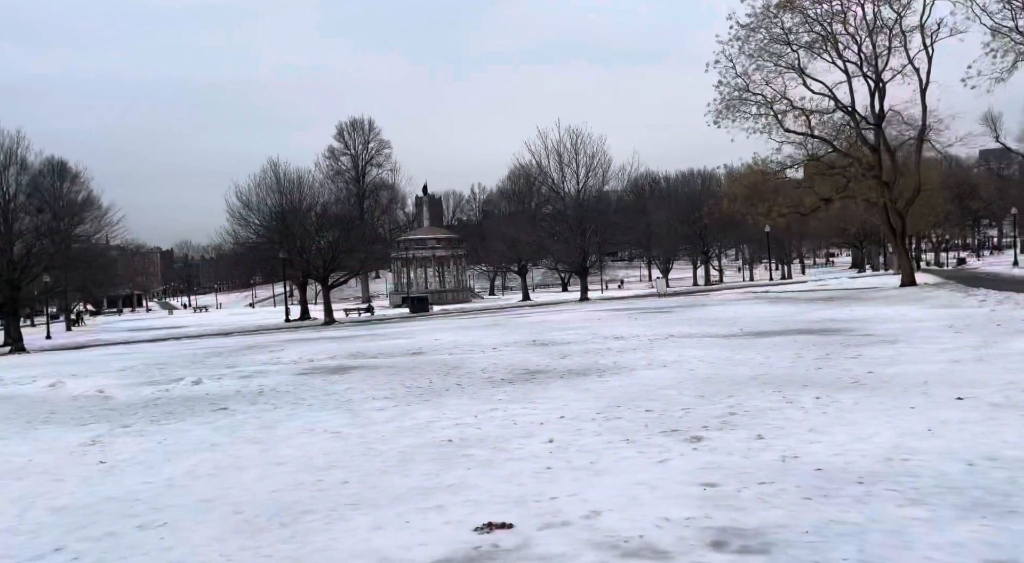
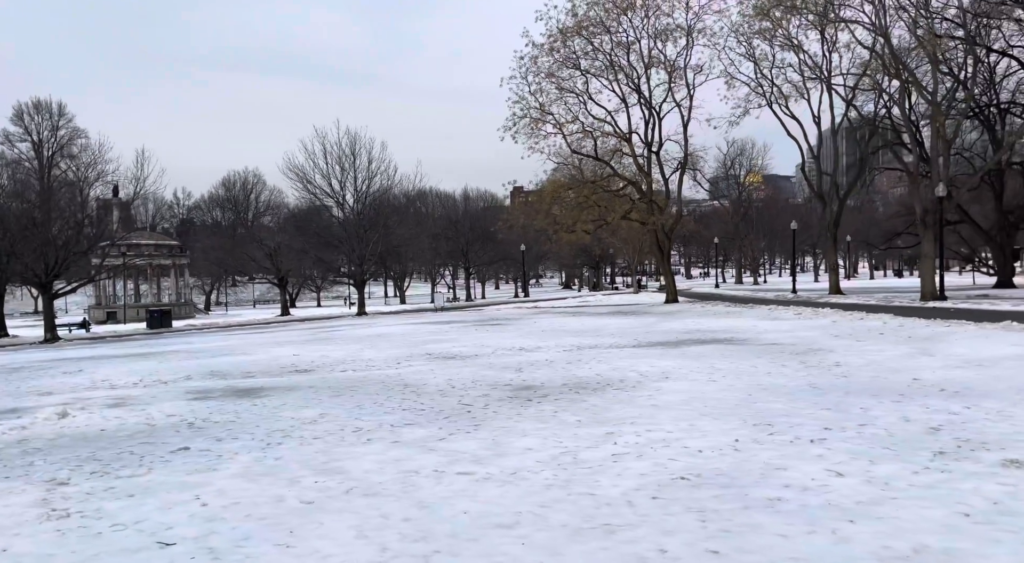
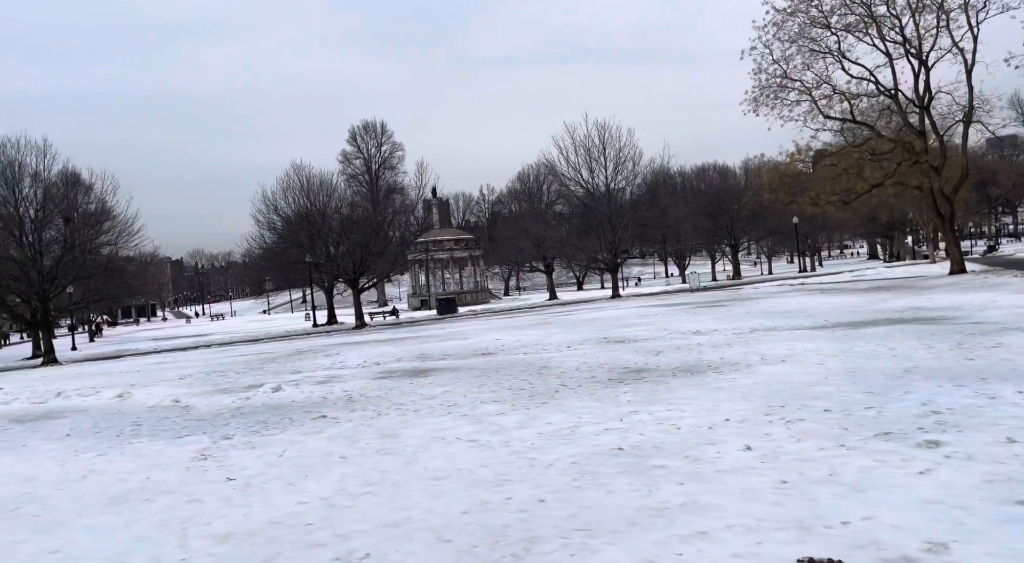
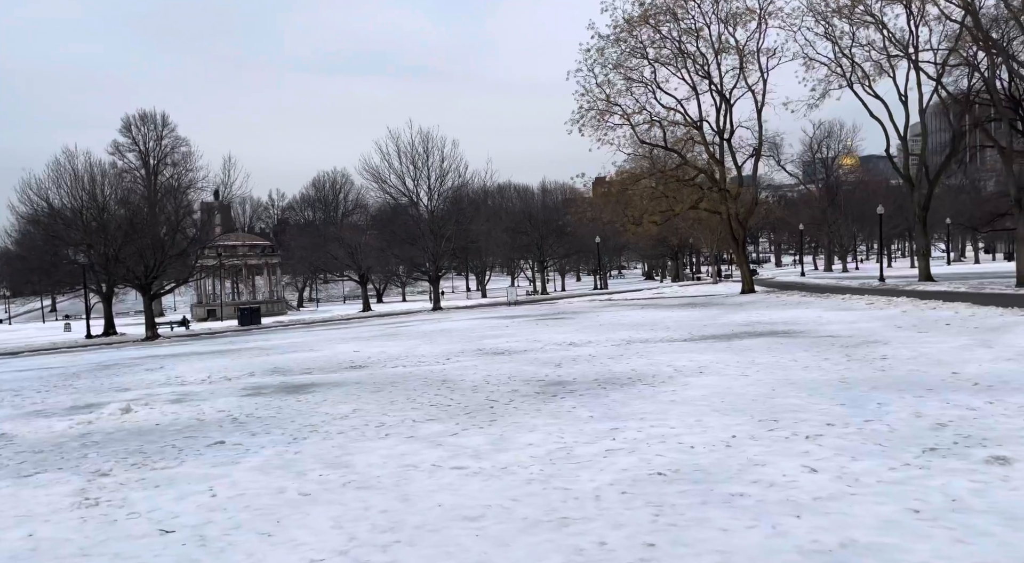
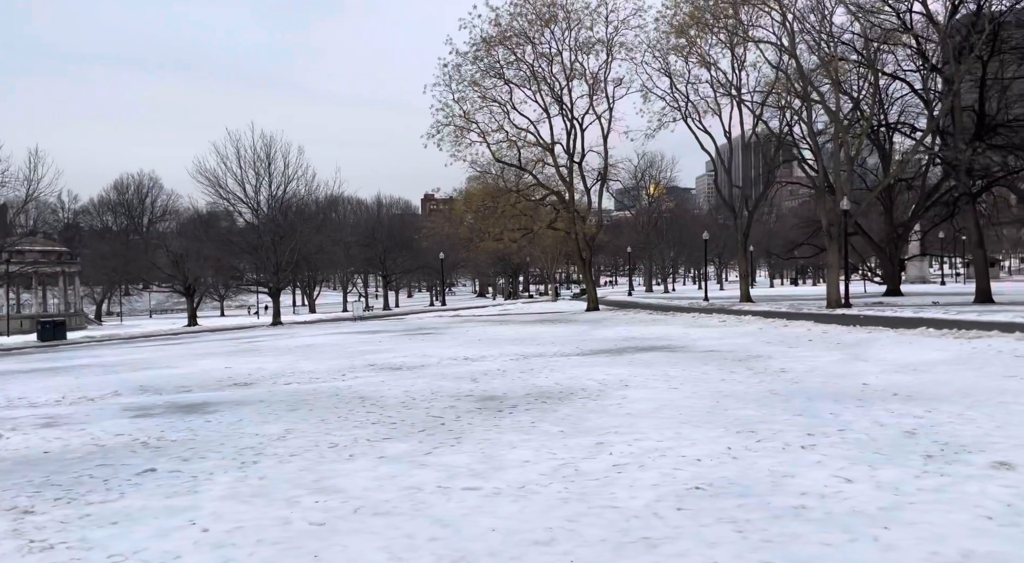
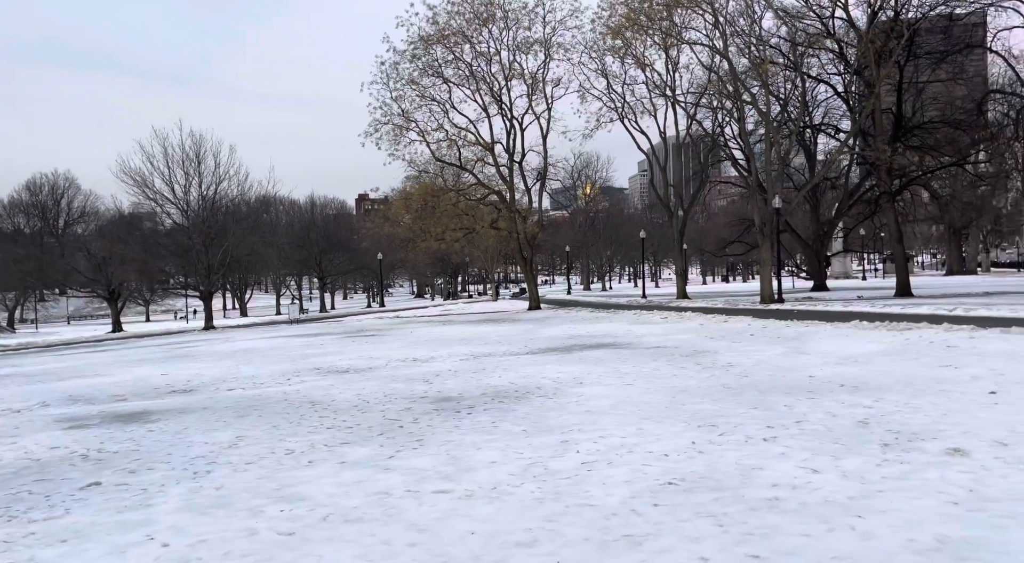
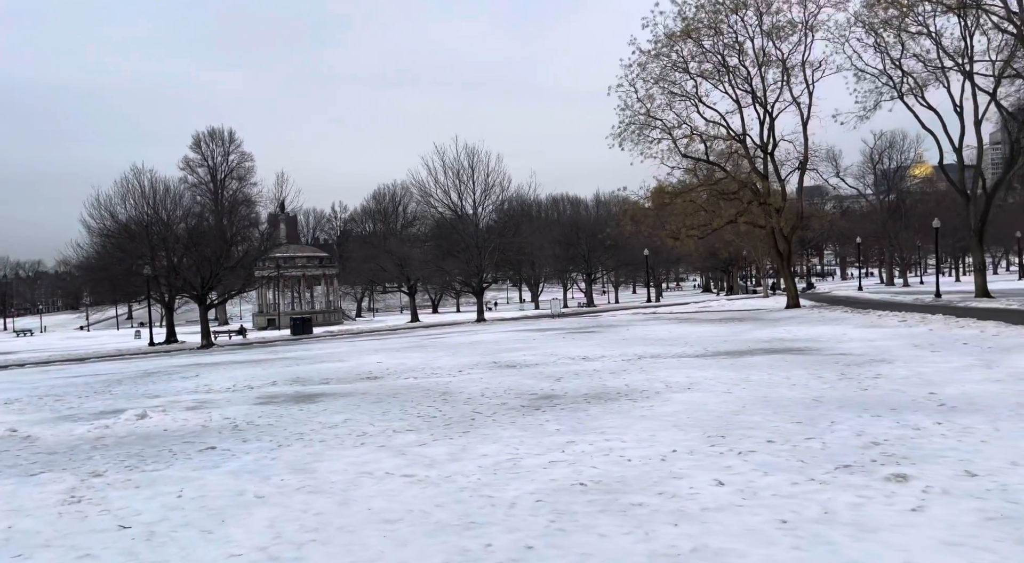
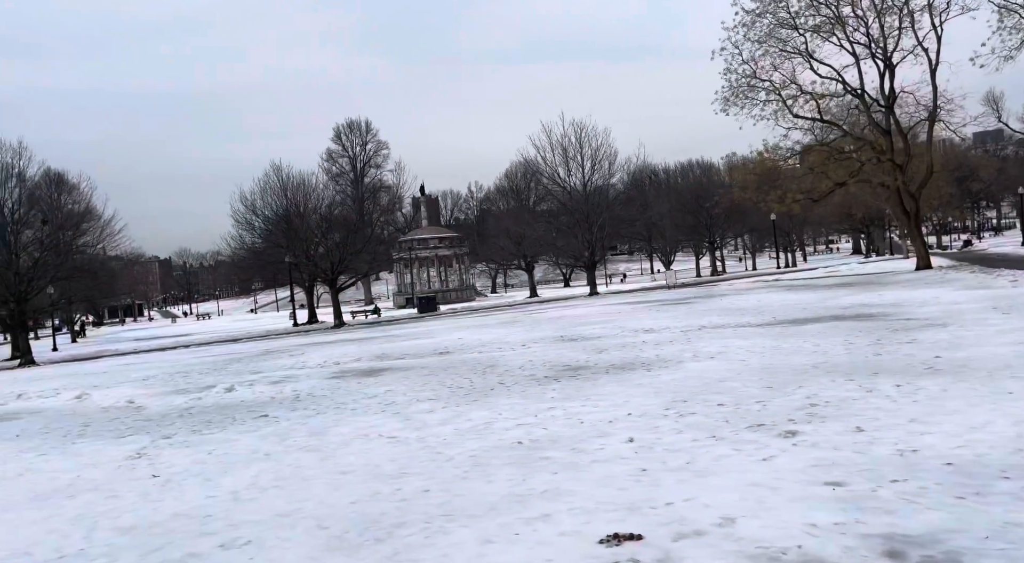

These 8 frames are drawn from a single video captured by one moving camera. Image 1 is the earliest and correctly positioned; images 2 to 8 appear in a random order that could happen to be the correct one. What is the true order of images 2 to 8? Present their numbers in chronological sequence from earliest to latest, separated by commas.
8, 3, 7, 4, 2, 5, 6
